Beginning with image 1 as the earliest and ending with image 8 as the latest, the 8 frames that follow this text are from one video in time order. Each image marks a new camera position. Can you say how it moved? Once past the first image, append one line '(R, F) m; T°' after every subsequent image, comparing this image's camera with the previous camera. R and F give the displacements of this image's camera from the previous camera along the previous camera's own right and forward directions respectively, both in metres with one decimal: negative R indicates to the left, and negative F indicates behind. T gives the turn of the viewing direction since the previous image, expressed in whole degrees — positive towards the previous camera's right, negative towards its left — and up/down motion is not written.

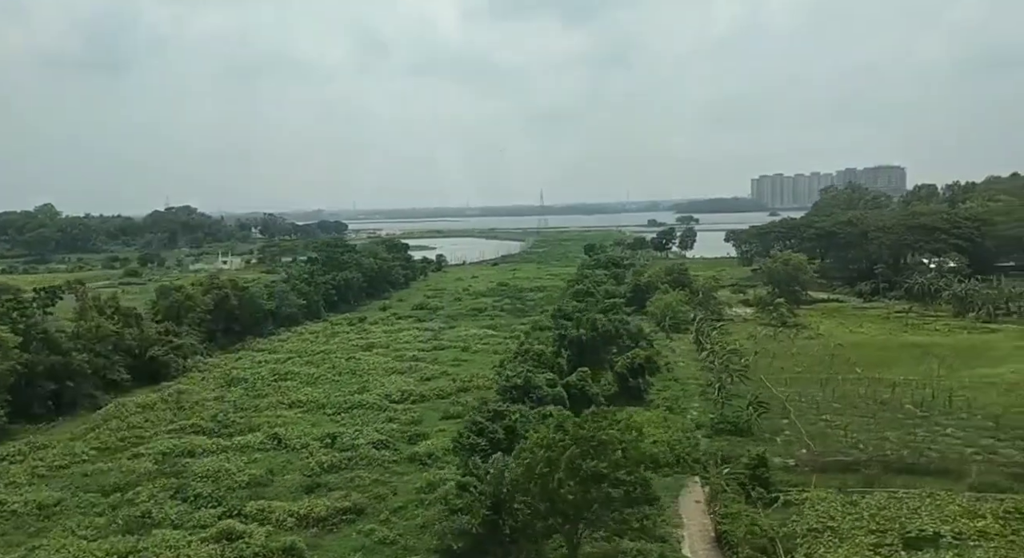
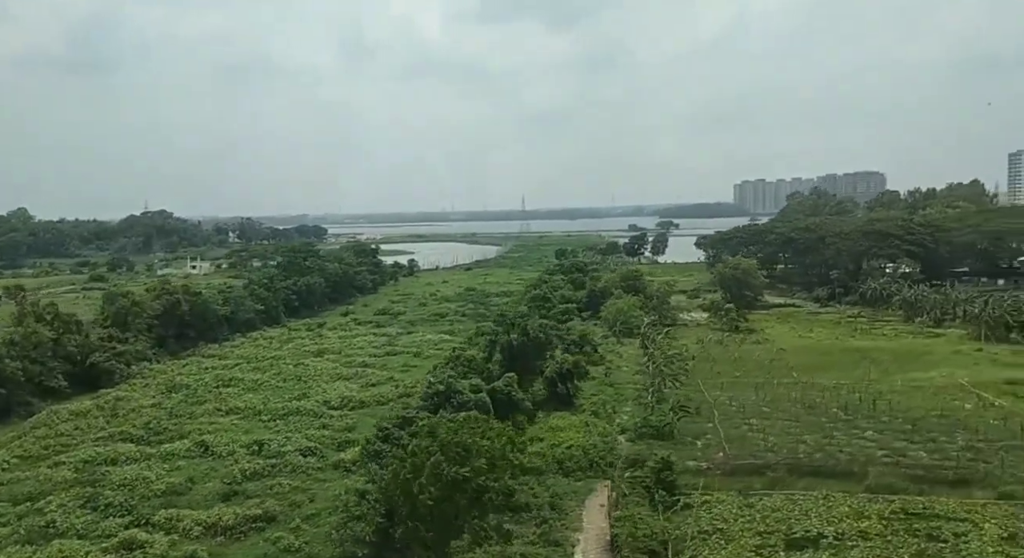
(+0.9, -0.1) m; +2°
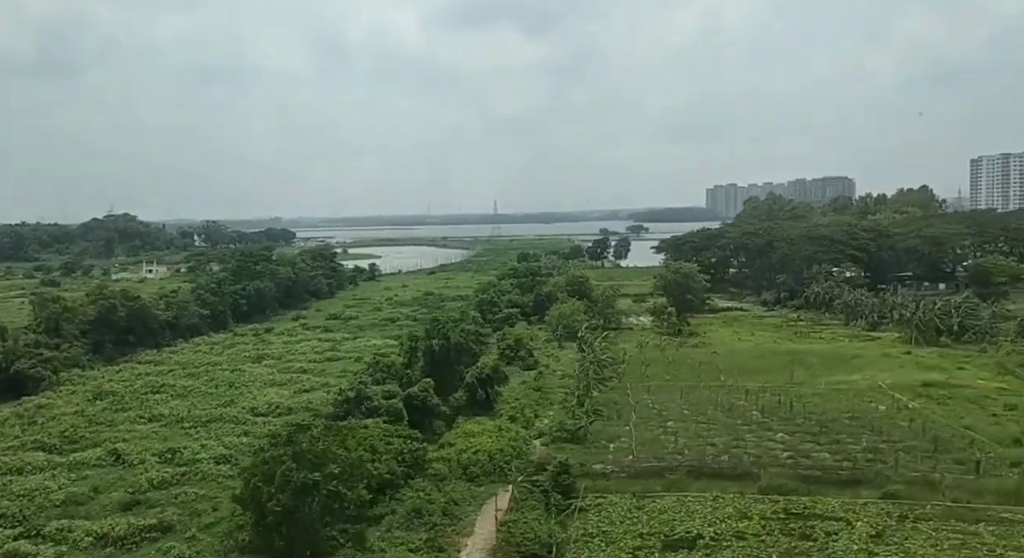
(+1.0, -0.1) m; +3°
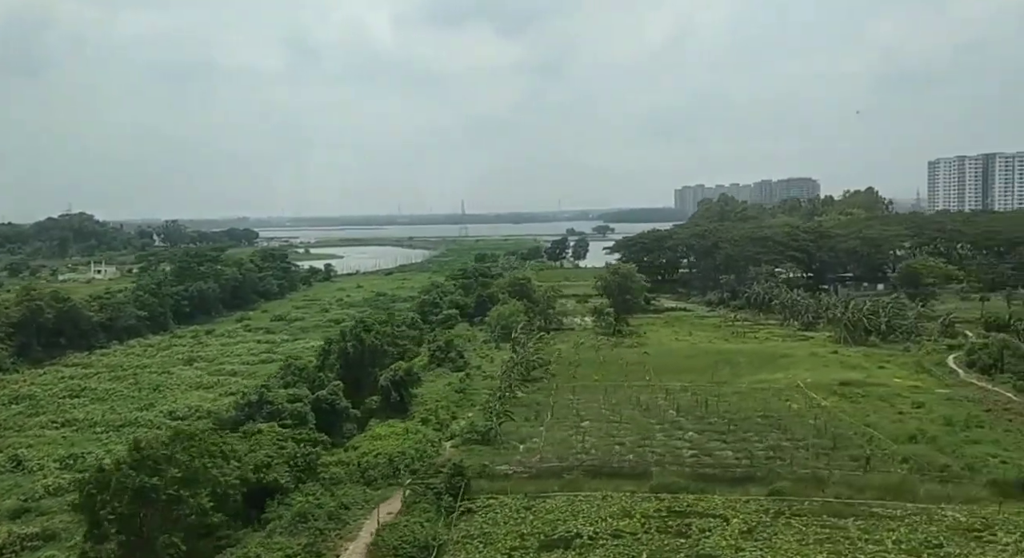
(+1.0, -0.1) m; +3°
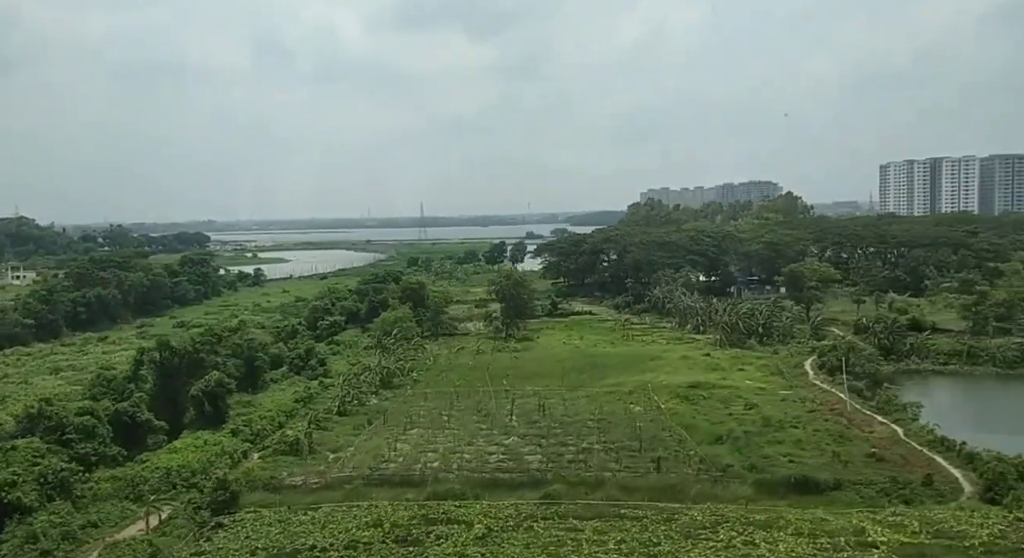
(+2.5, -0.2) m; +5°
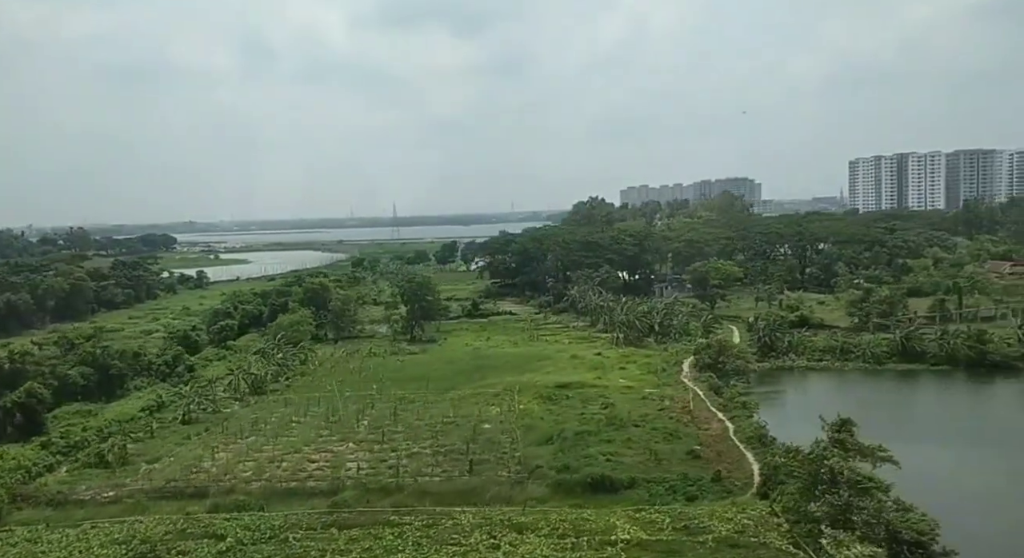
(+2.6, -0.1) m; +4°
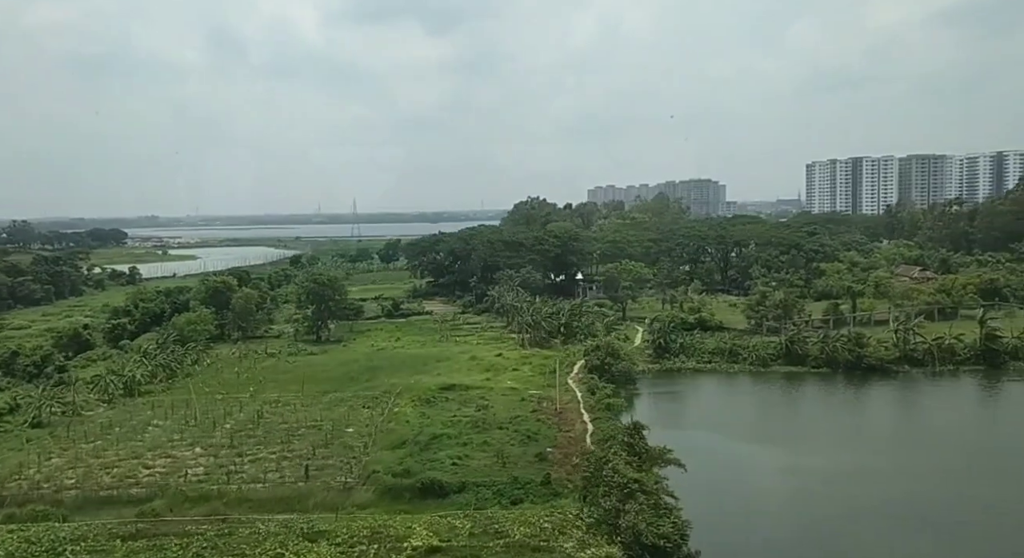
(+1.9, 0.0) m; +4°
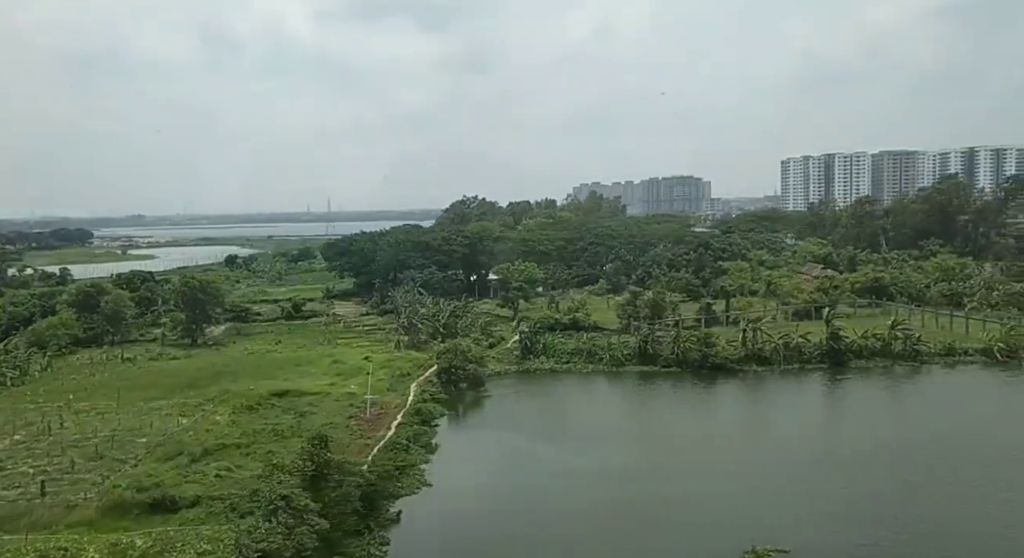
(+3.4, +0.1) m; +4°
